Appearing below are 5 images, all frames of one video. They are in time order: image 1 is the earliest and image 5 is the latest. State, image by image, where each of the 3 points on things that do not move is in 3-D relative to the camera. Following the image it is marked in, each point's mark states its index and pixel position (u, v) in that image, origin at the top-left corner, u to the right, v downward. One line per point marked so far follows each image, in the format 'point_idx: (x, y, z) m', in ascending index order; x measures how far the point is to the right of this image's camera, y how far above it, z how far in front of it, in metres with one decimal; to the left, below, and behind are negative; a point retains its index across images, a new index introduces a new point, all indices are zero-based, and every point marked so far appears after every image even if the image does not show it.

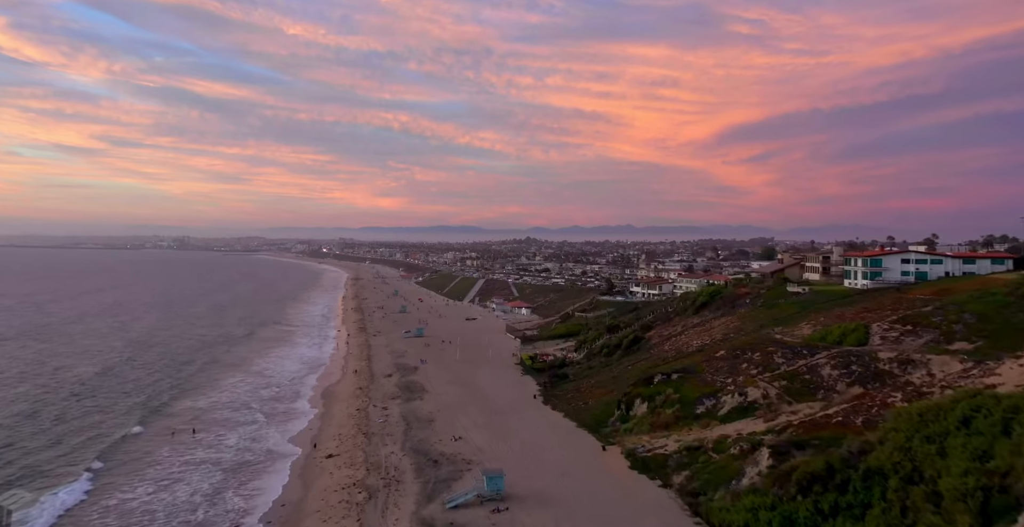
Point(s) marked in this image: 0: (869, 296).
0: (+9.9, -0.9, +16.8) m
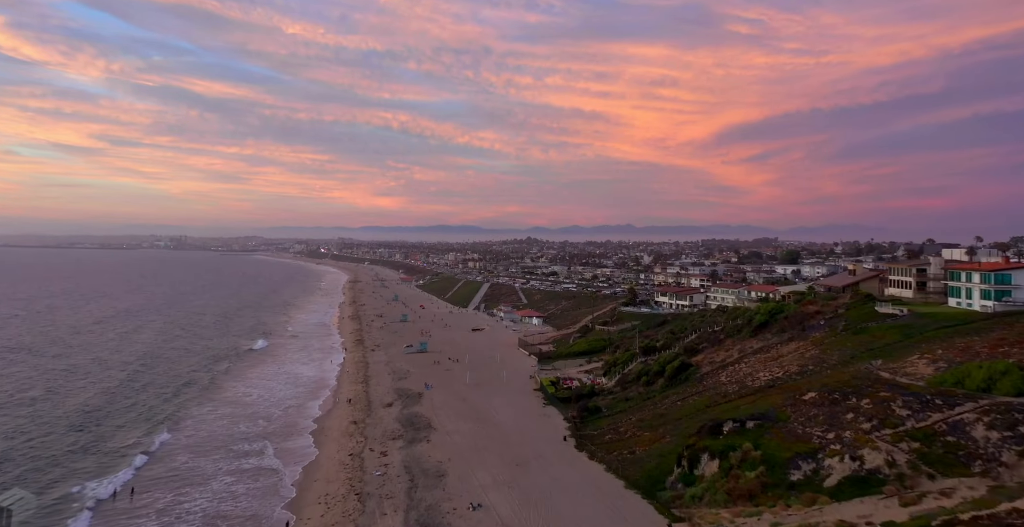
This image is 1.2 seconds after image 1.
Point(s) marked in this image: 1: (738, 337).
0: (+10.6, -1.3, +13.3) m
1: (+7.2, -2.3, +19.6) m
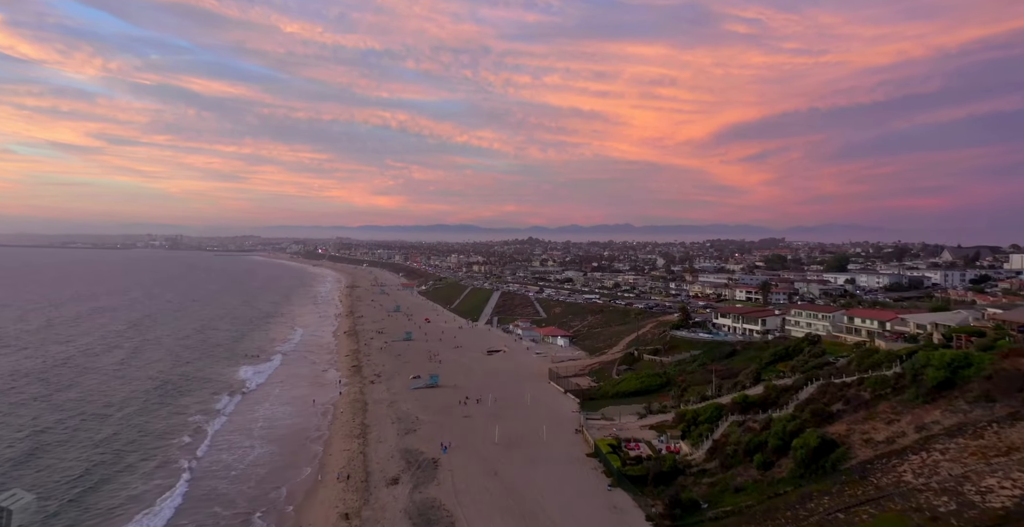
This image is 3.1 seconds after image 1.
0: (+12.0, -2.0, +7.3) m
1: (+8.6, -3.0, +13.6) m
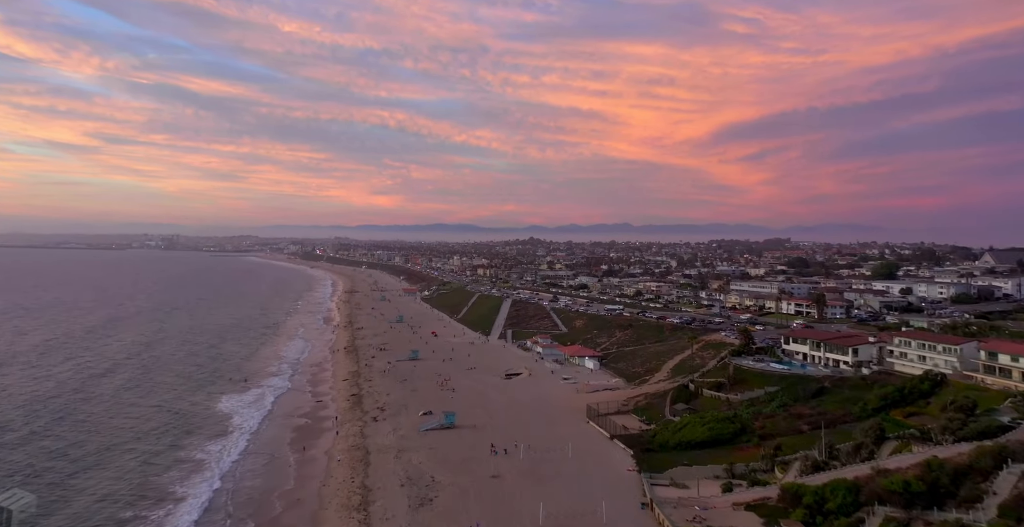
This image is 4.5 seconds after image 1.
0: (+13.2, -2.6, +2.5) m
1: (+9.8, -3.6, +8.8) m
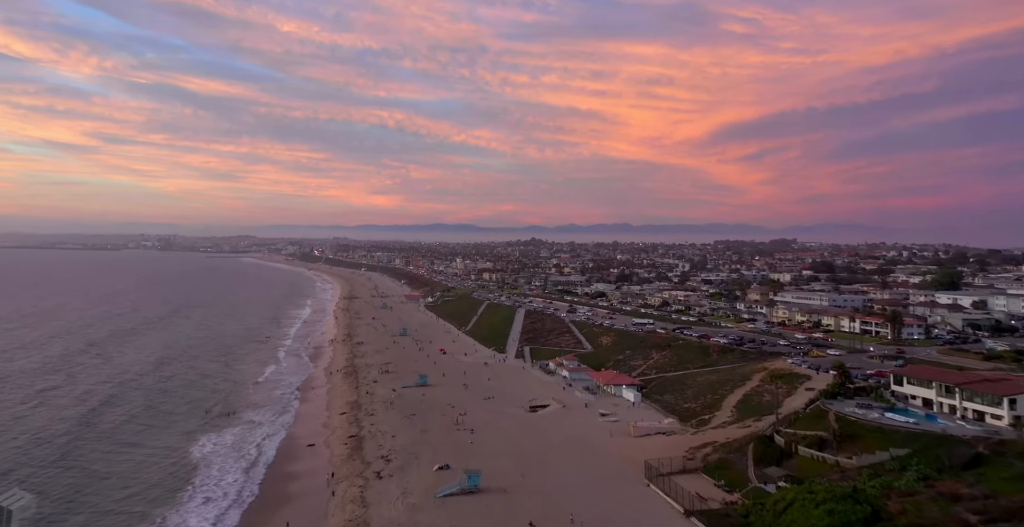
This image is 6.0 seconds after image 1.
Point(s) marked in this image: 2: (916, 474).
0: (+14.4, -3.2, -2.6) m
1: (+11.0, -4.2, +3.7) m
2: (+10.0, -5.2, +15.1) m
